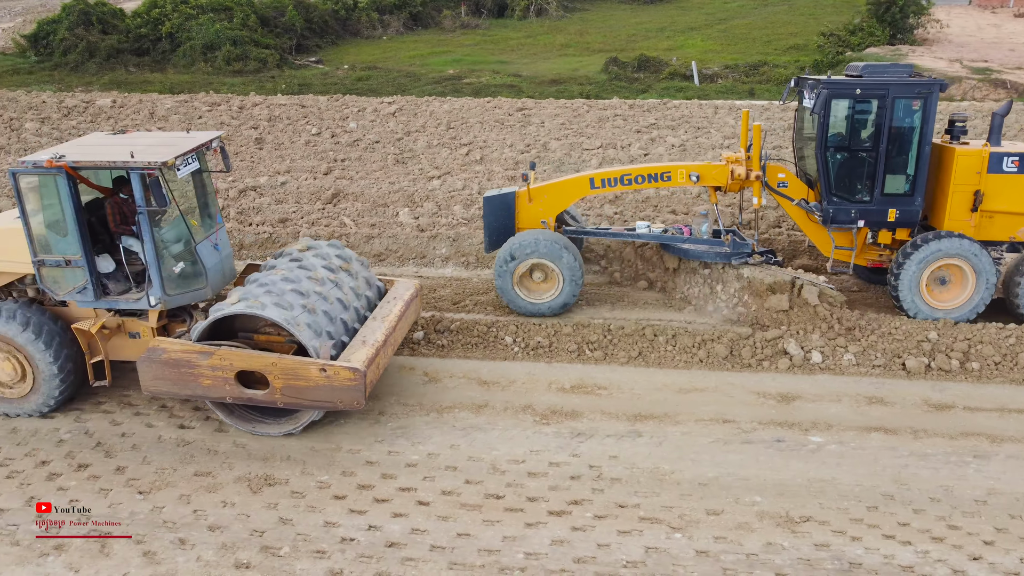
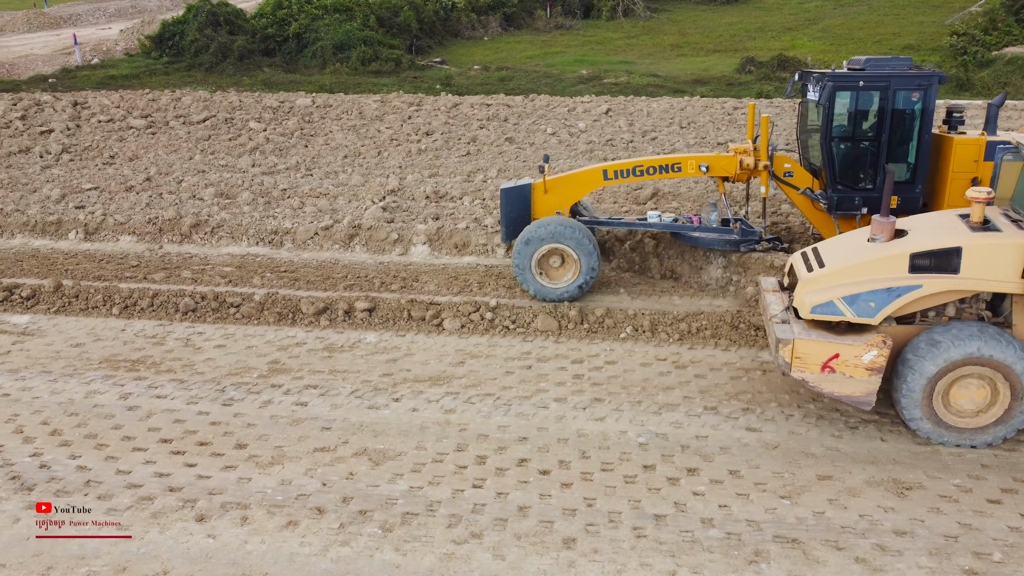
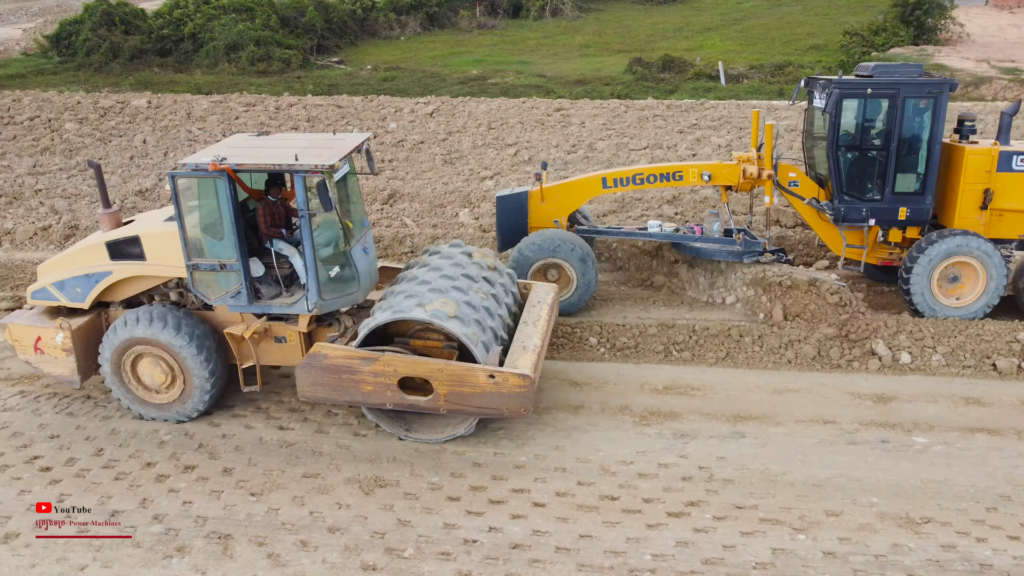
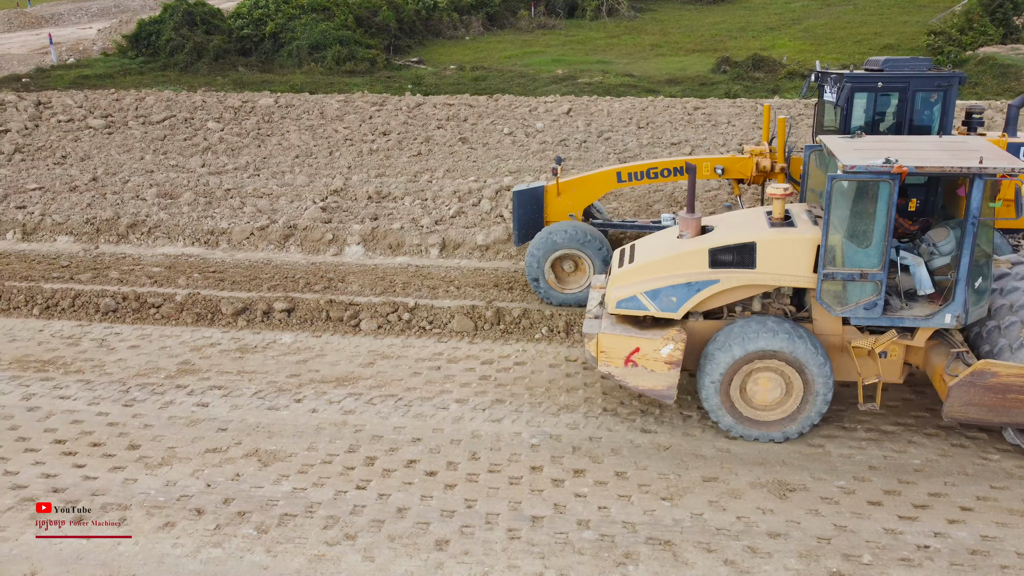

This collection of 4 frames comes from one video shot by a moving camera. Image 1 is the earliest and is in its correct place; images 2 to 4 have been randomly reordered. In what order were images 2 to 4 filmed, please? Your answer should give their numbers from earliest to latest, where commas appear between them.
3, 4, 2
